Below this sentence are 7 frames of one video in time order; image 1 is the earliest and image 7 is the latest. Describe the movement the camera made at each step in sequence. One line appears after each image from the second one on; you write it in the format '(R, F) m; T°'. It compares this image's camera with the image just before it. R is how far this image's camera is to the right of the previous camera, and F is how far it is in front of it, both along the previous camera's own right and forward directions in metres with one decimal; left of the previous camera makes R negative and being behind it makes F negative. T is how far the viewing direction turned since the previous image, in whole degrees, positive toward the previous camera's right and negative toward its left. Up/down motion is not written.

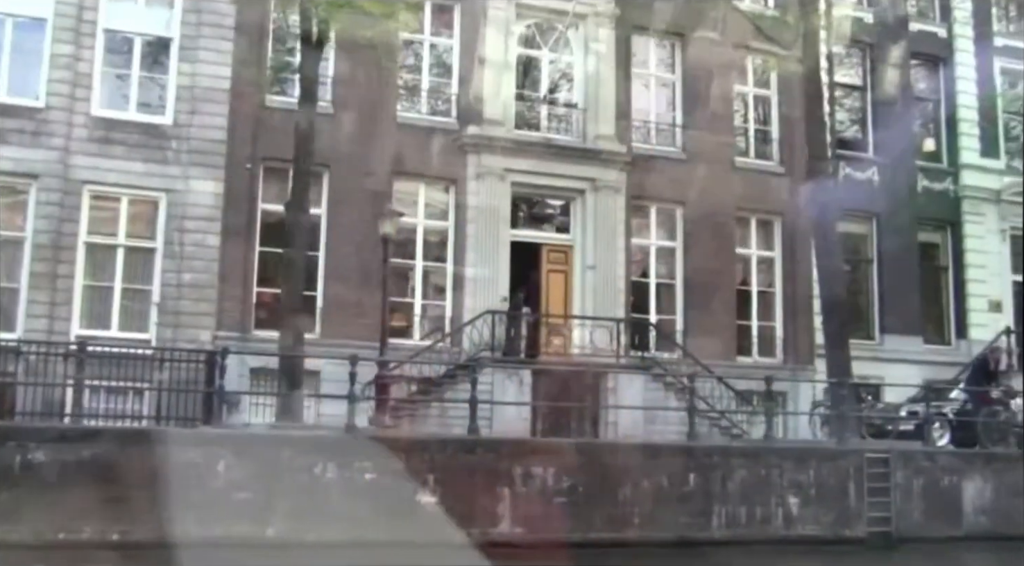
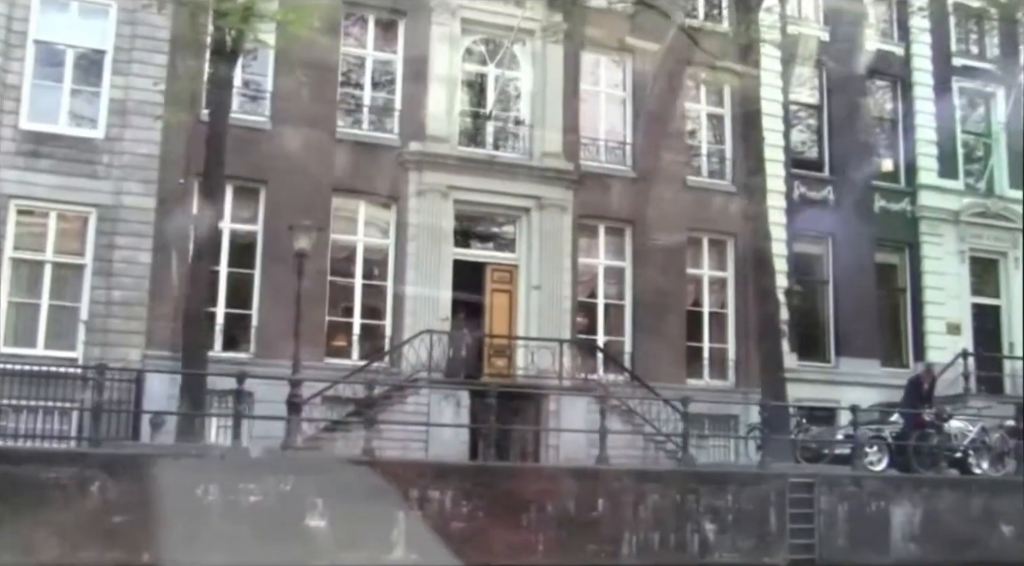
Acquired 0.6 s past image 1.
(+0.4, +0.1) m; 0°
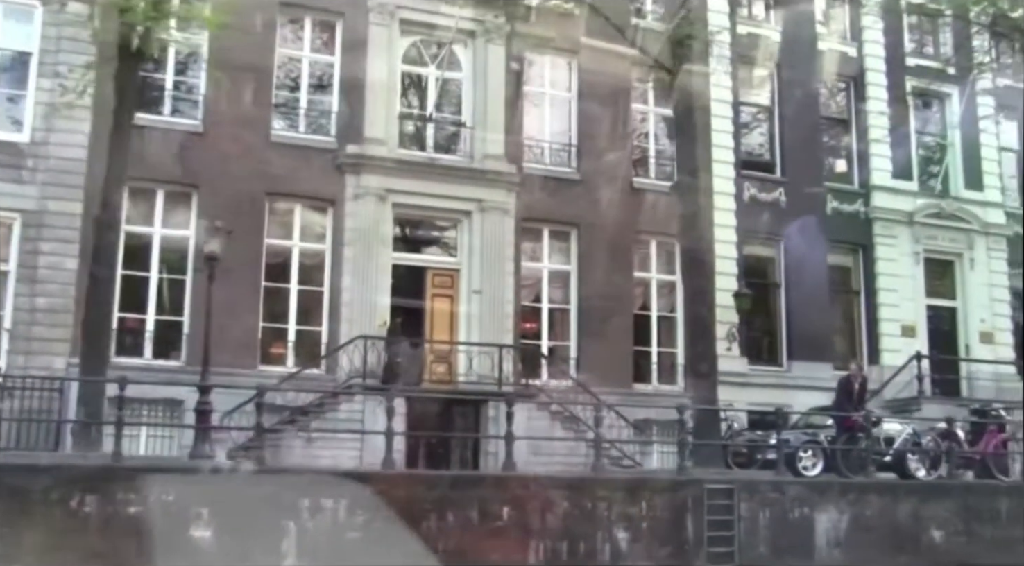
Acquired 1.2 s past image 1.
(+0.3, +0.1) m; 0°
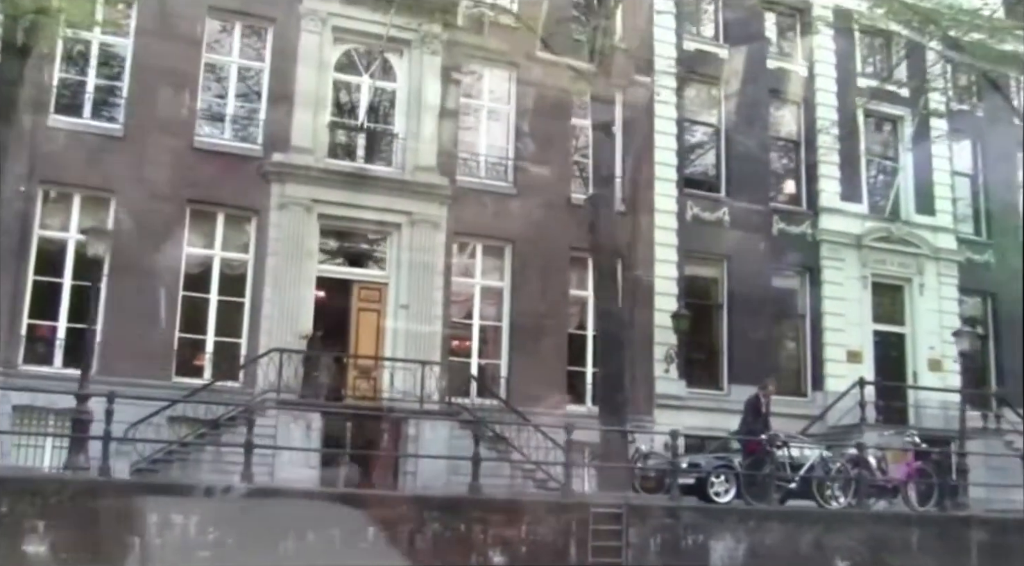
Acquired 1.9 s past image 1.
(+0.4, +0.2) m; 0°
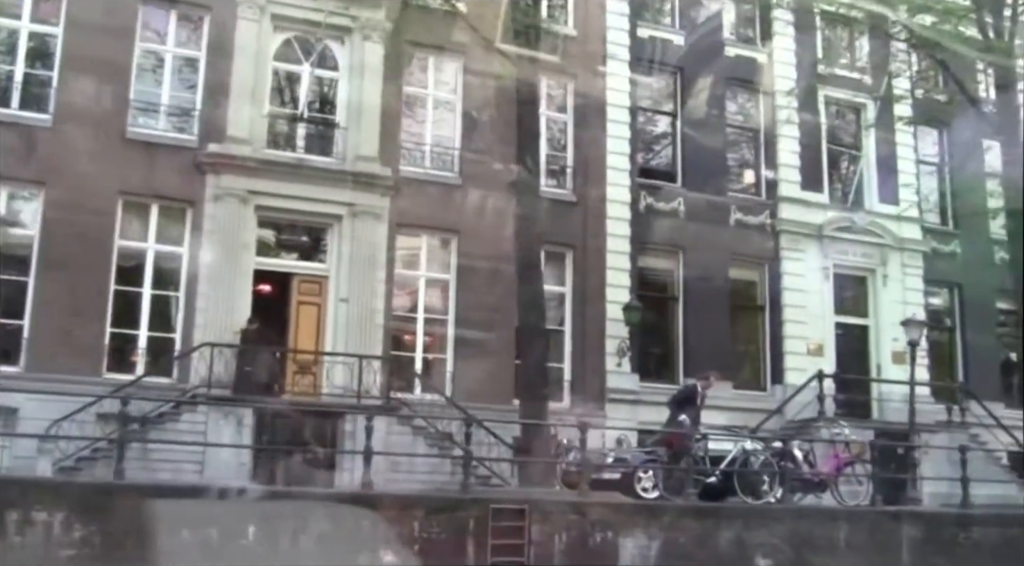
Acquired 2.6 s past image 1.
(+0.4, +0.2) m; 0°
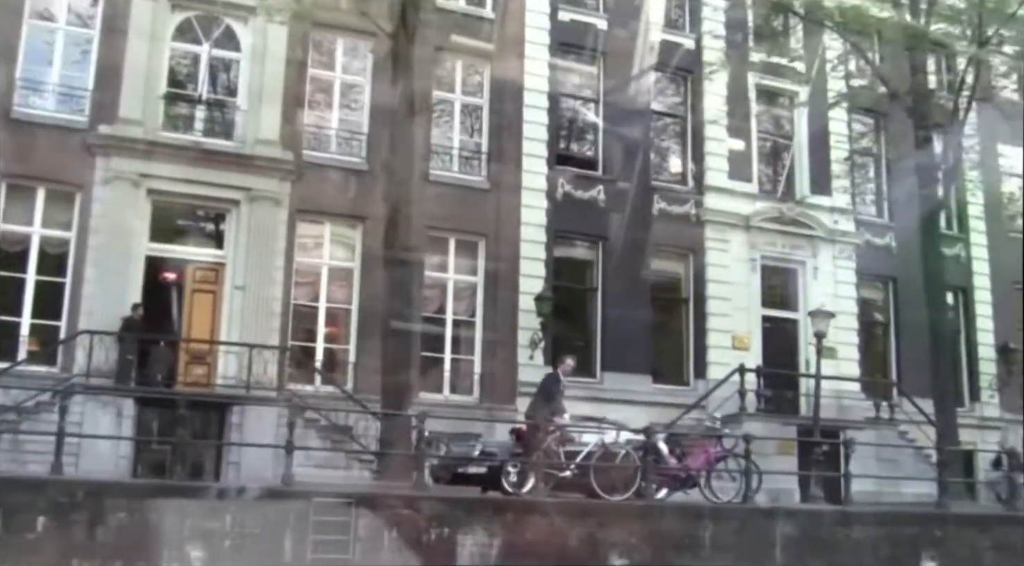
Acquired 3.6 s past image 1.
(+0.6, +0.2) m; 0°
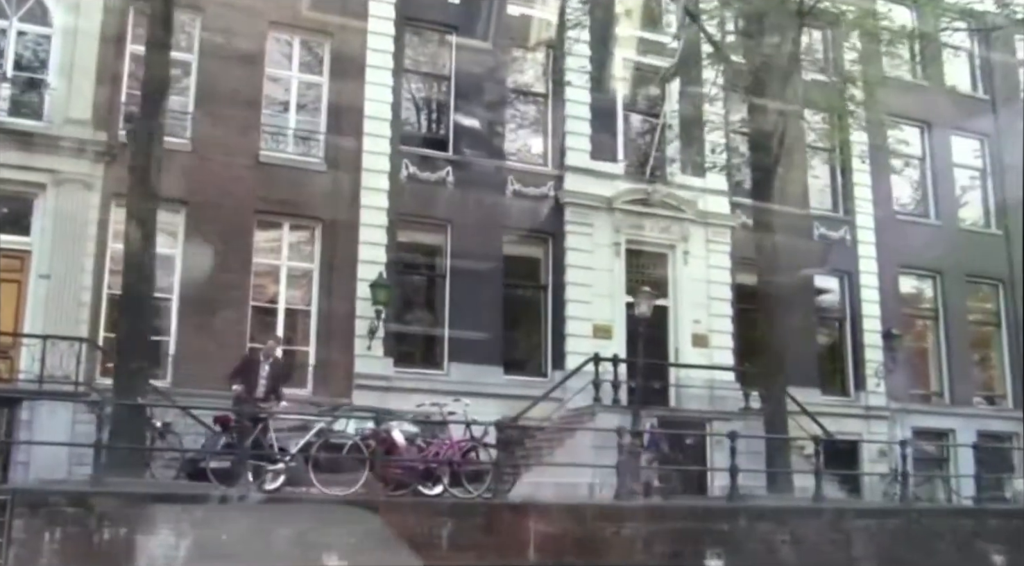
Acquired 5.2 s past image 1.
(+1.0, +0.4) m; 0°
